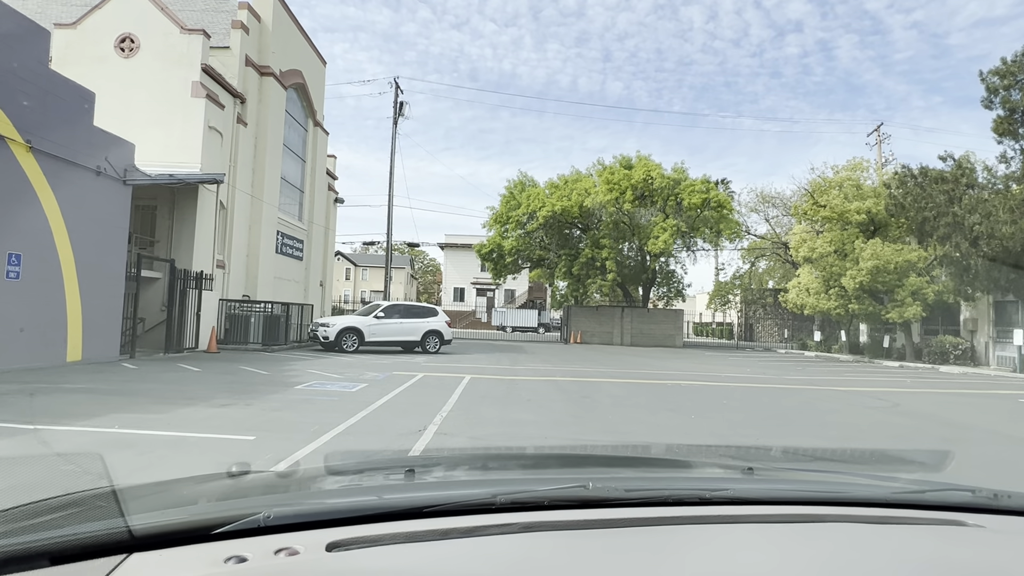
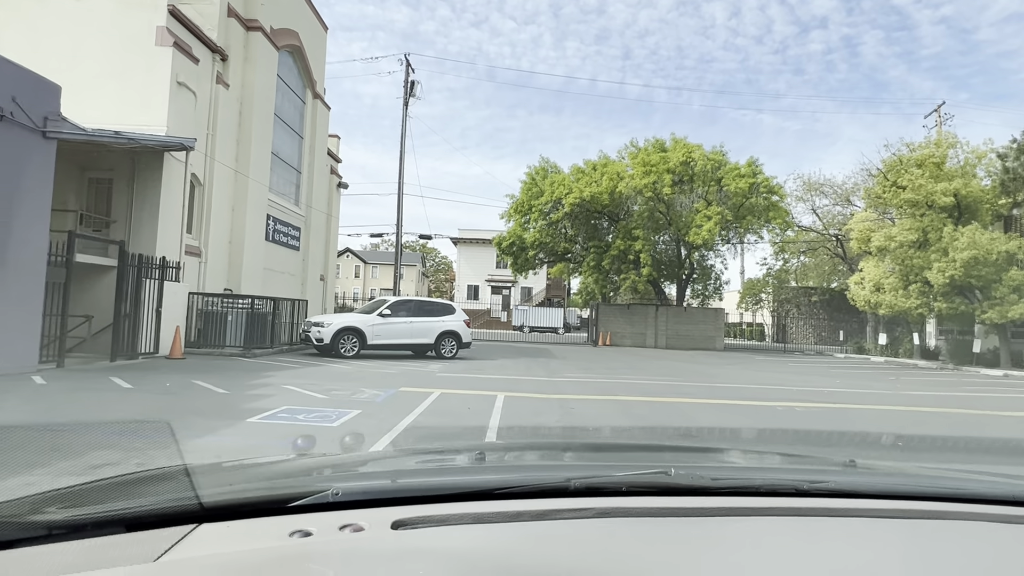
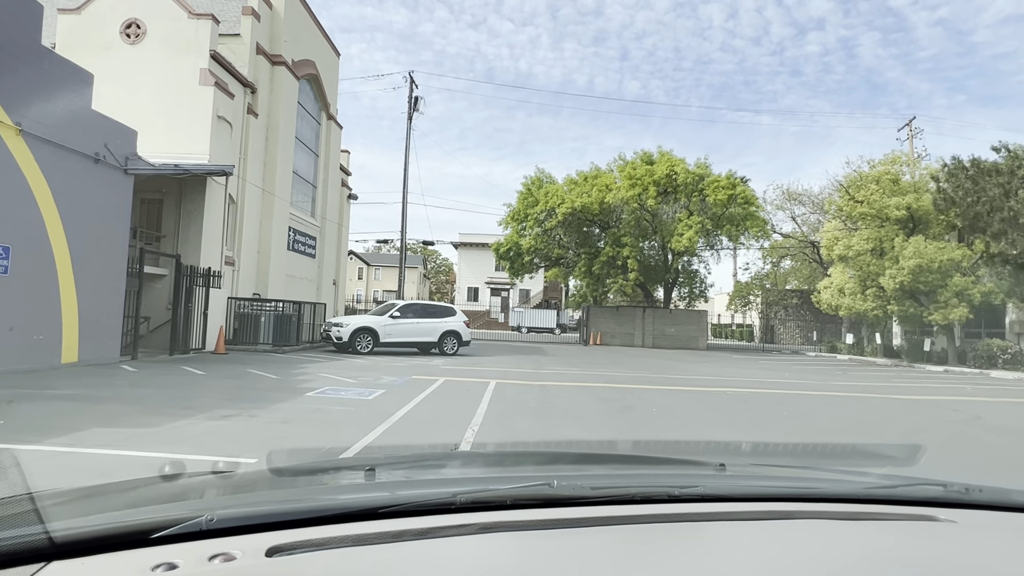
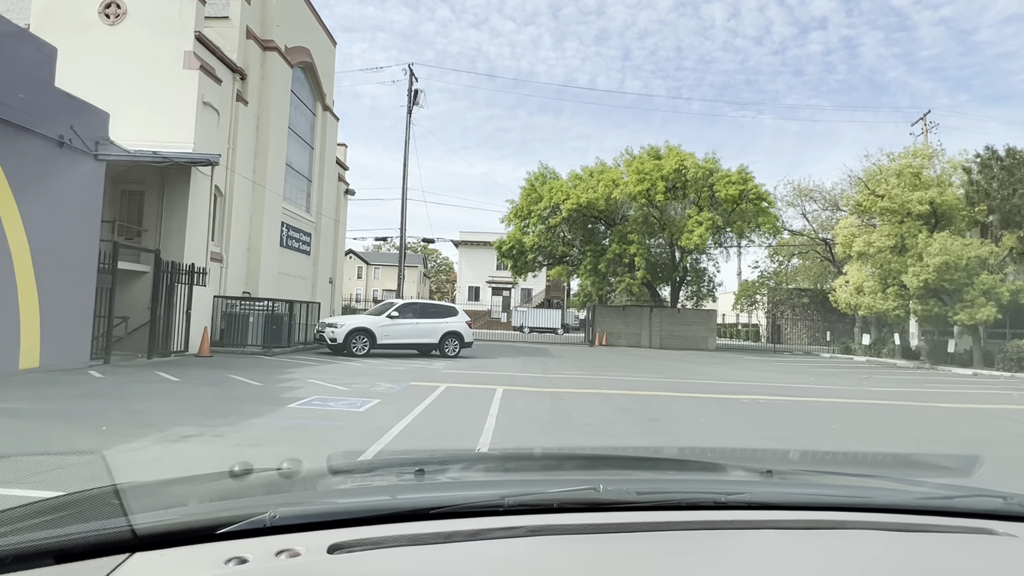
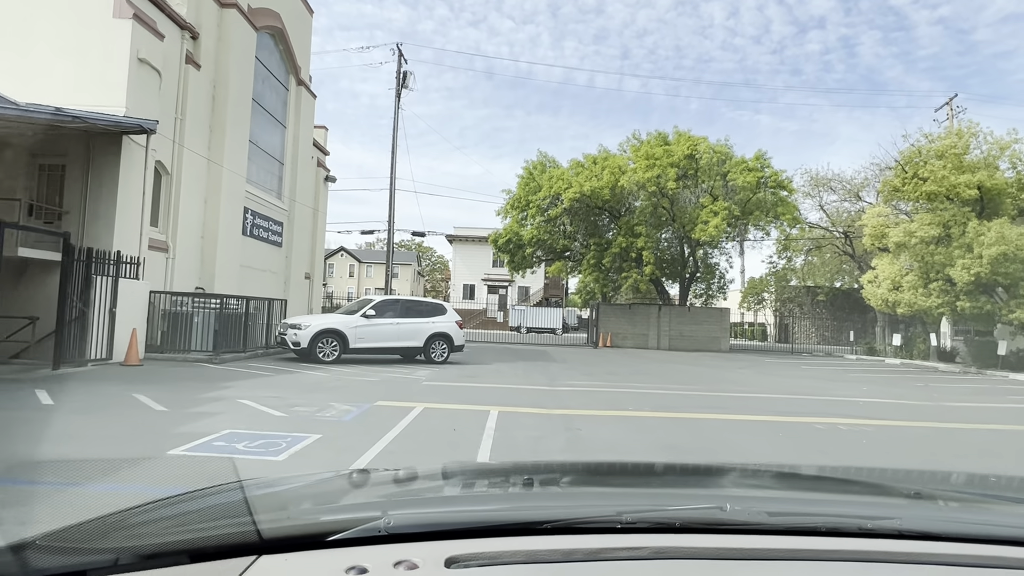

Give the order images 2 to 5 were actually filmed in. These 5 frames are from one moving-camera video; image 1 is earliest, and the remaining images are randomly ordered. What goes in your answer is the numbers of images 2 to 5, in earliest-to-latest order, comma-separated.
3, 4, 2, 5
